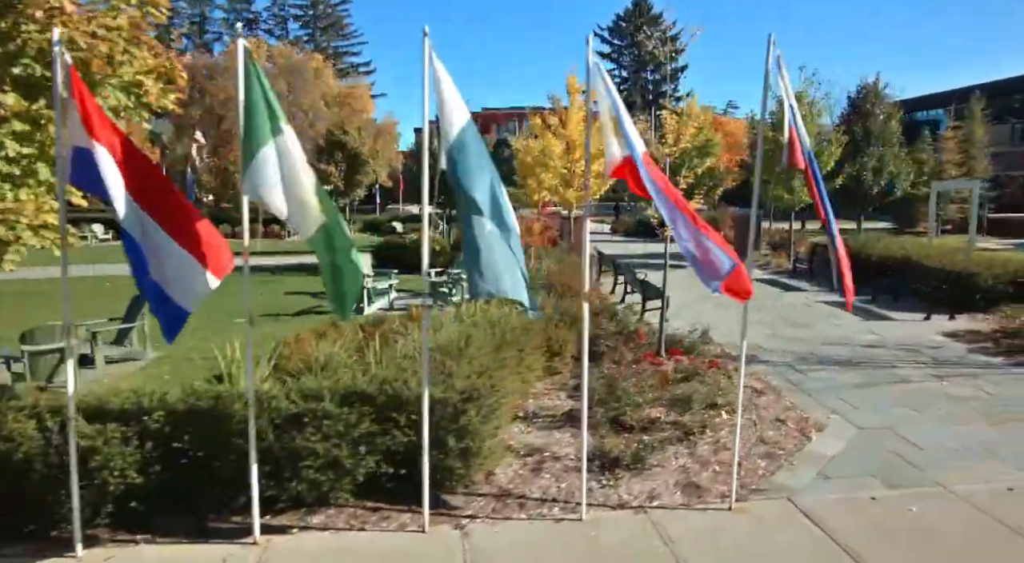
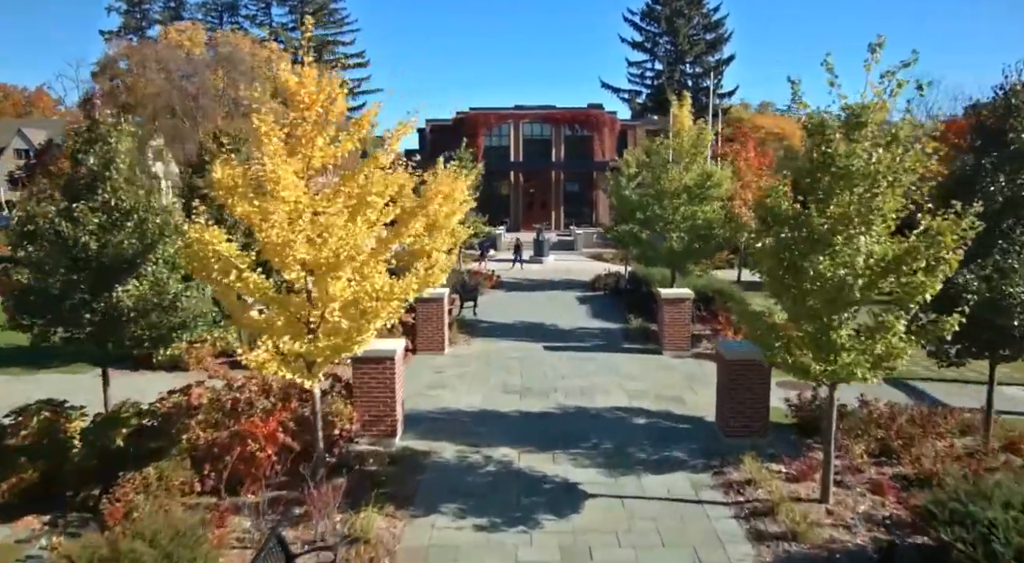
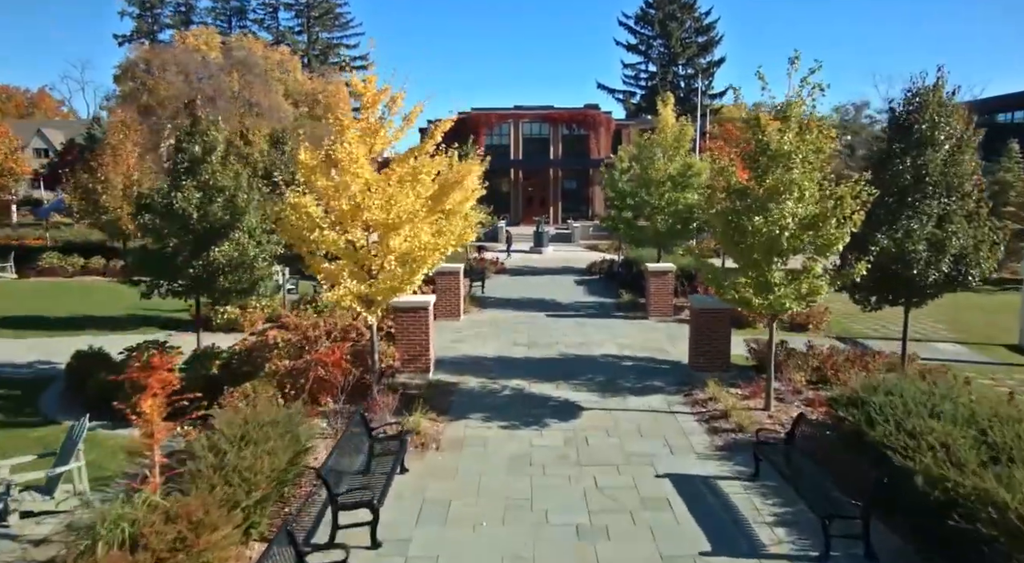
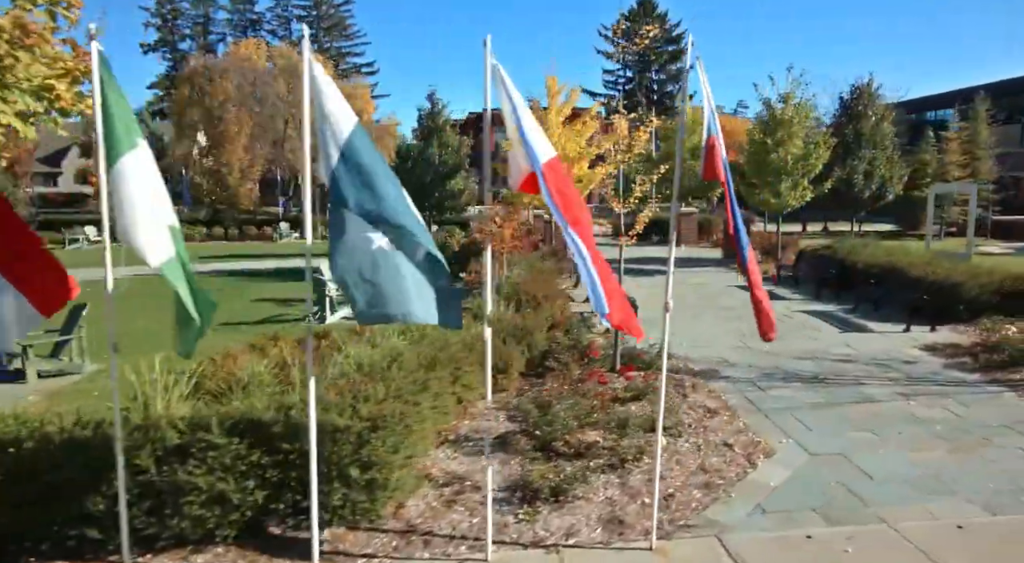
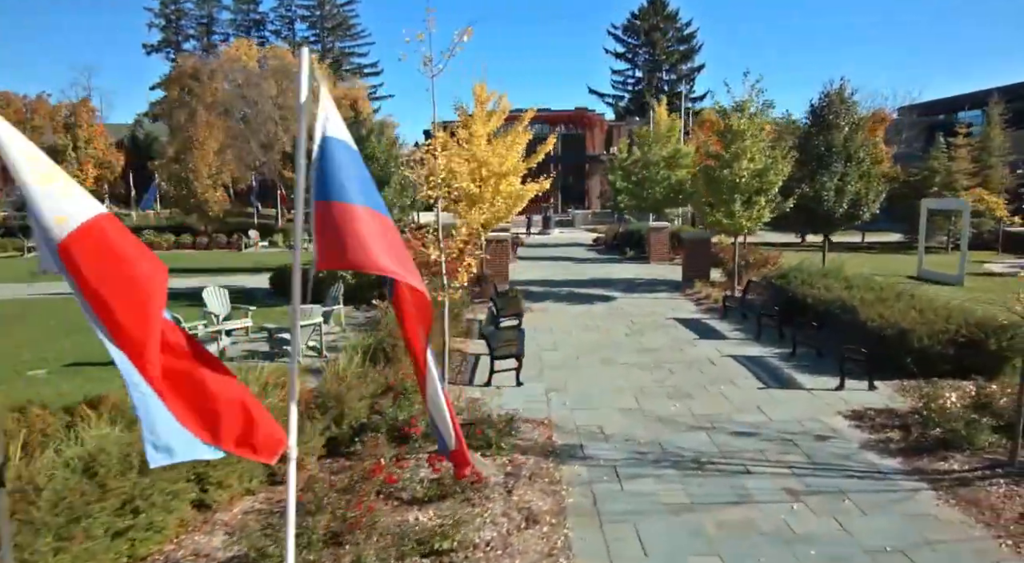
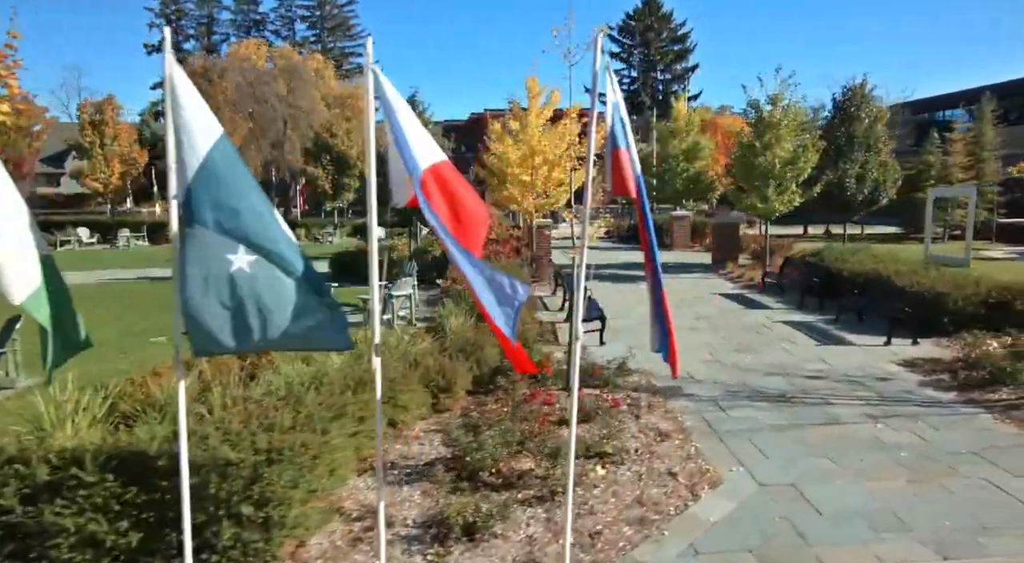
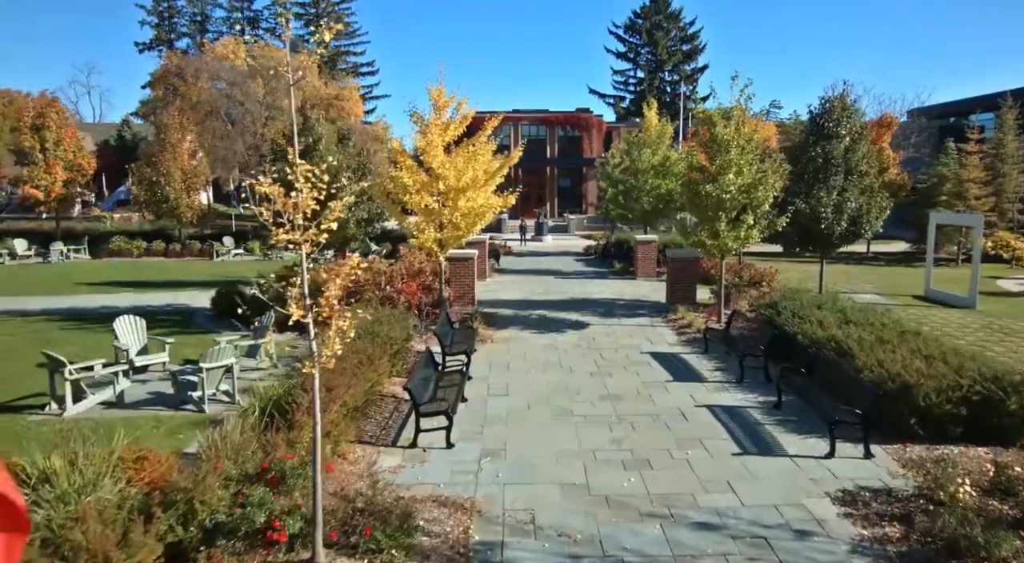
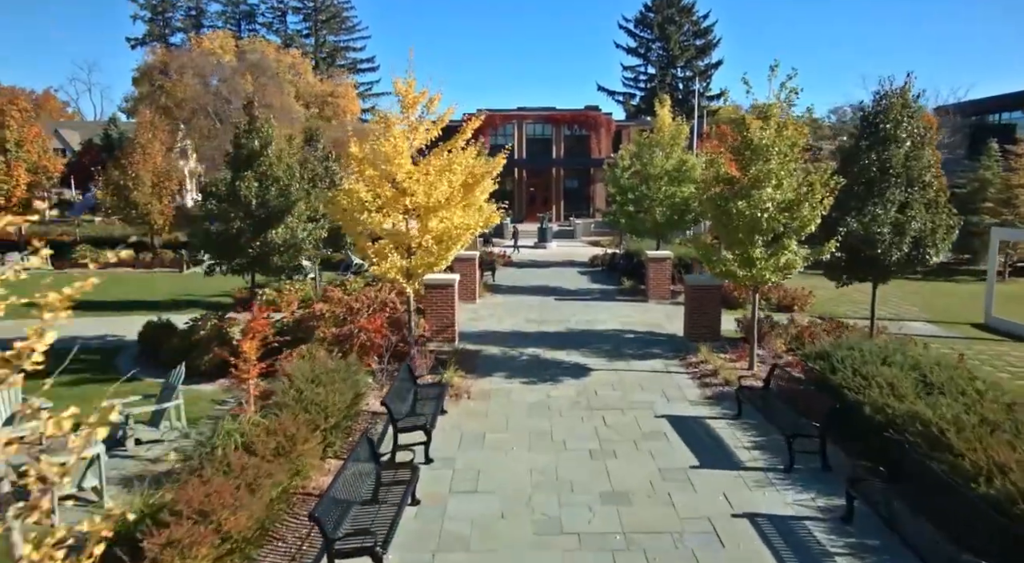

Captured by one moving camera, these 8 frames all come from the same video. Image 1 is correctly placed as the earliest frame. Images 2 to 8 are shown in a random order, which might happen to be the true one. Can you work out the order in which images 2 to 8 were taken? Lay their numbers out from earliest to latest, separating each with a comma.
4, 6, 5, 7, 8, 3, 2
